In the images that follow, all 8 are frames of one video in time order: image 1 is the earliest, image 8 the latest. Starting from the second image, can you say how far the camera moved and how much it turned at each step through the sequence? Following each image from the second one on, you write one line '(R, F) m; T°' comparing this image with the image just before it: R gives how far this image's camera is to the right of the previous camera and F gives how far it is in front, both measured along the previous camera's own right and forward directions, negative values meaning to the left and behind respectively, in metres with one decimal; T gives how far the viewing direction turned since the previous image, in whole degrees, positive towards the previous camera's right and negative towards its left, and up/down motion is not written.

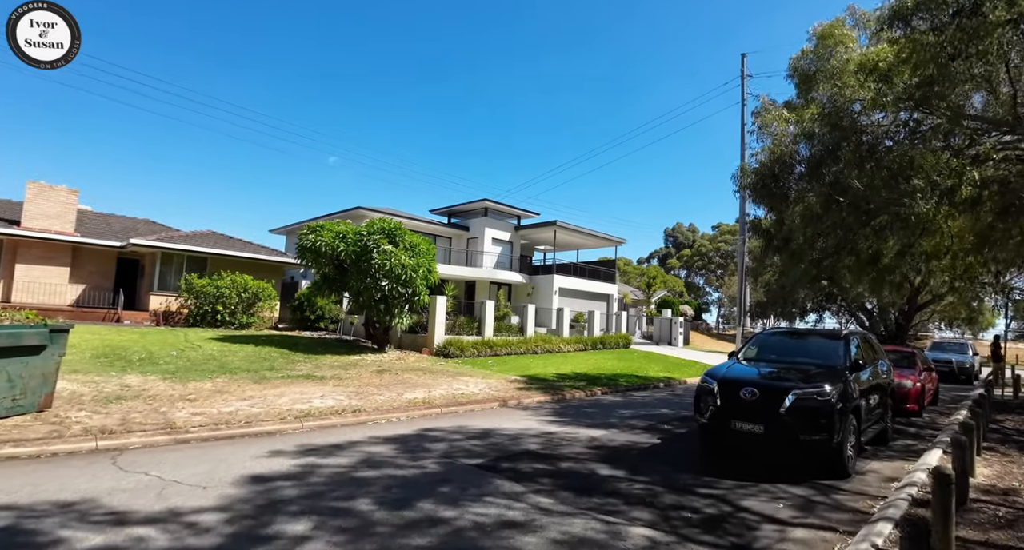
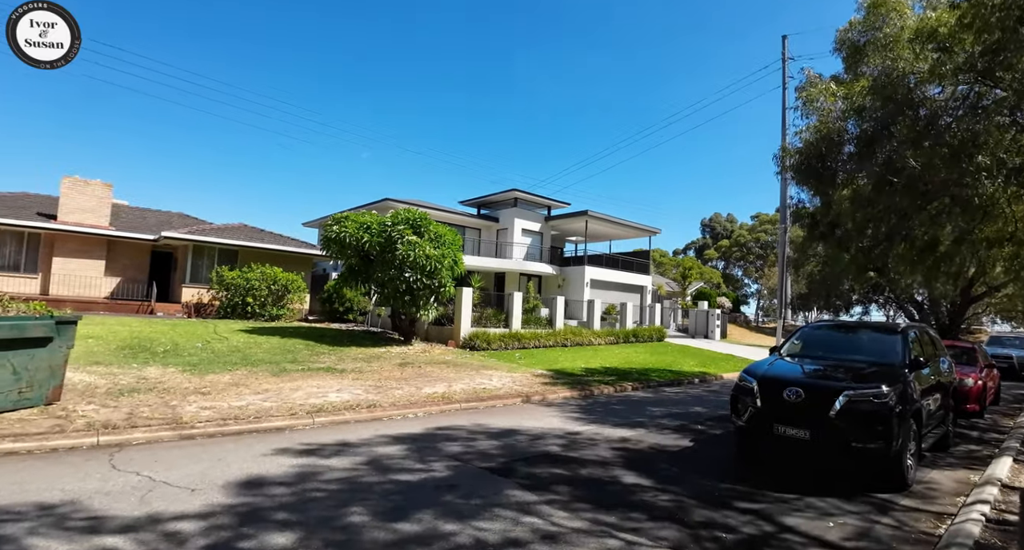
(+0.2, +0.5) m; -3°
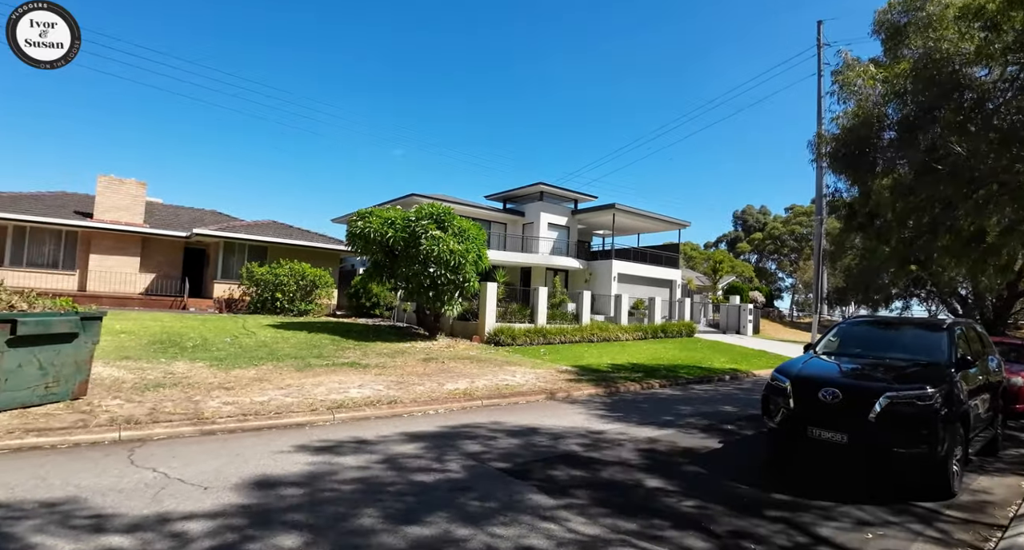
(+0.1, +0.2) m; -3°
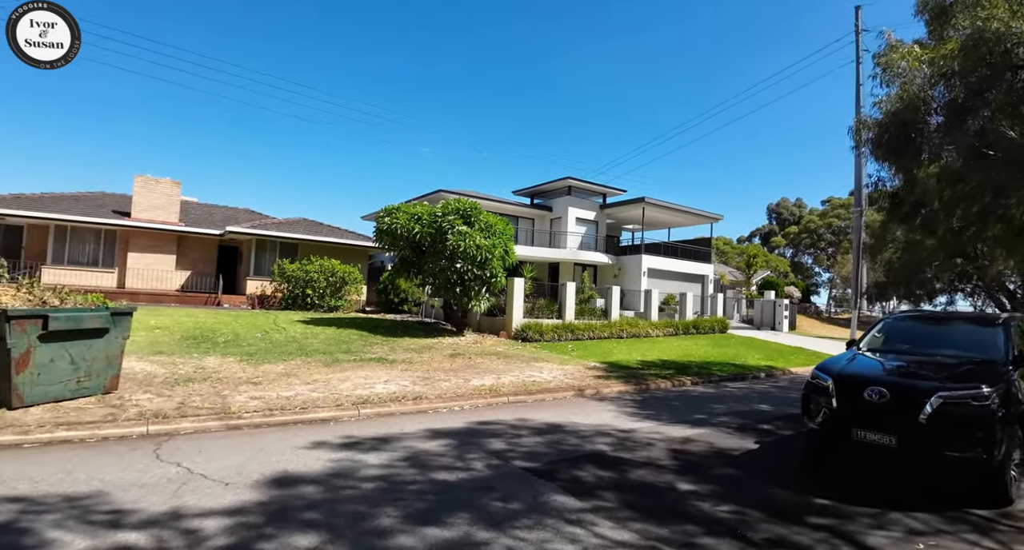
(0.0, +0.2) m; -3°
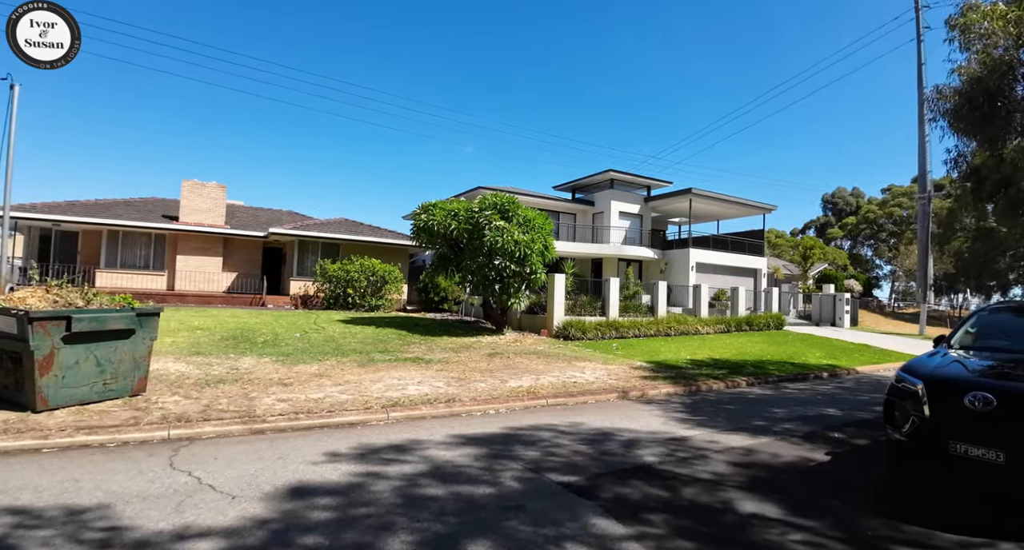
(+0.1, +0.5) m; -5°
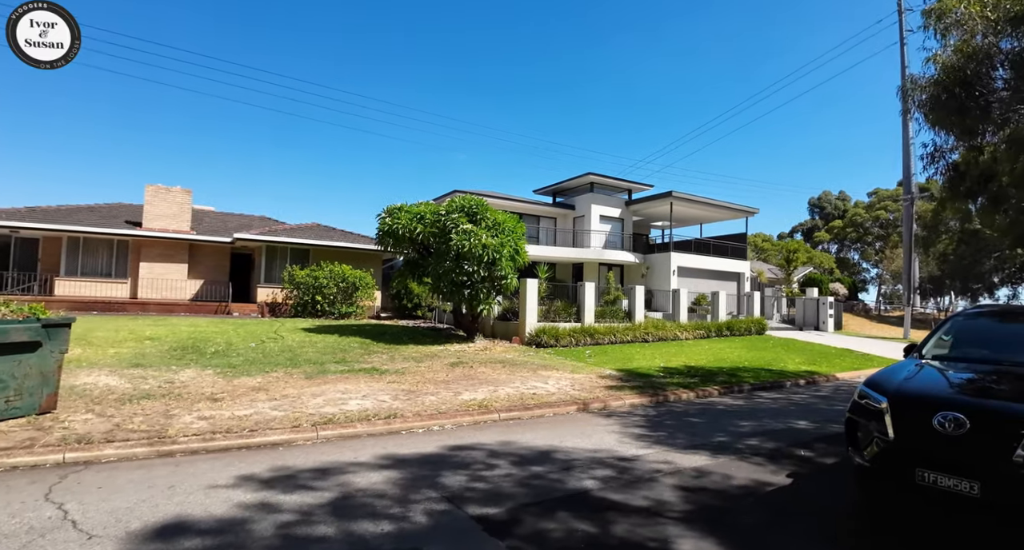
(+0.6, +0.6) m; +1°
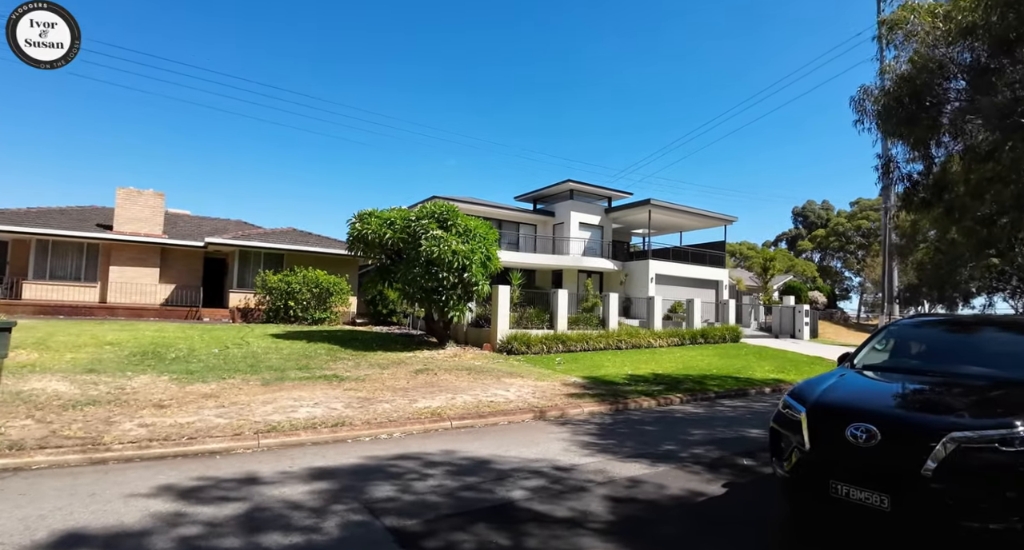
(+0.5, +0.1) m; +1°
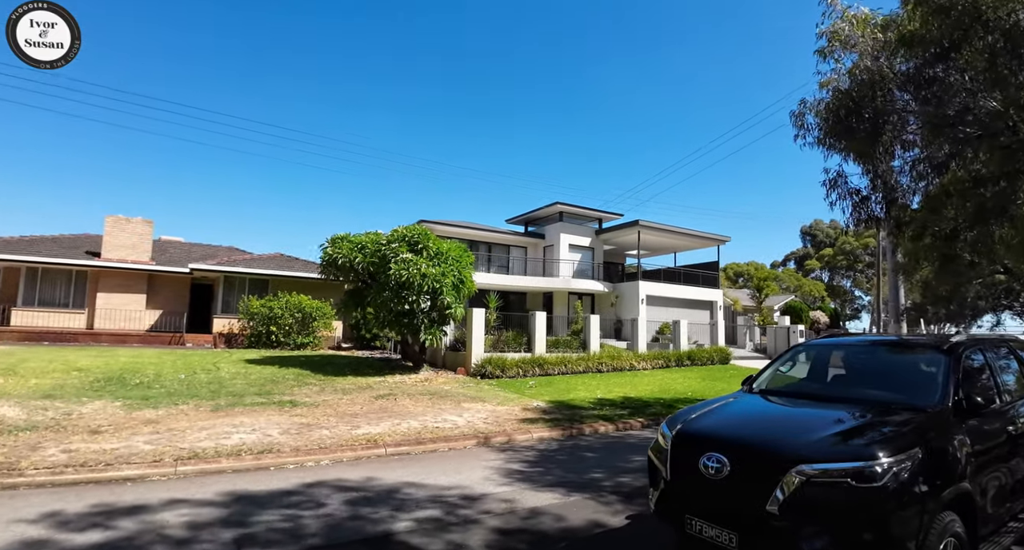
(+1.1, +0.1) m; -1°
